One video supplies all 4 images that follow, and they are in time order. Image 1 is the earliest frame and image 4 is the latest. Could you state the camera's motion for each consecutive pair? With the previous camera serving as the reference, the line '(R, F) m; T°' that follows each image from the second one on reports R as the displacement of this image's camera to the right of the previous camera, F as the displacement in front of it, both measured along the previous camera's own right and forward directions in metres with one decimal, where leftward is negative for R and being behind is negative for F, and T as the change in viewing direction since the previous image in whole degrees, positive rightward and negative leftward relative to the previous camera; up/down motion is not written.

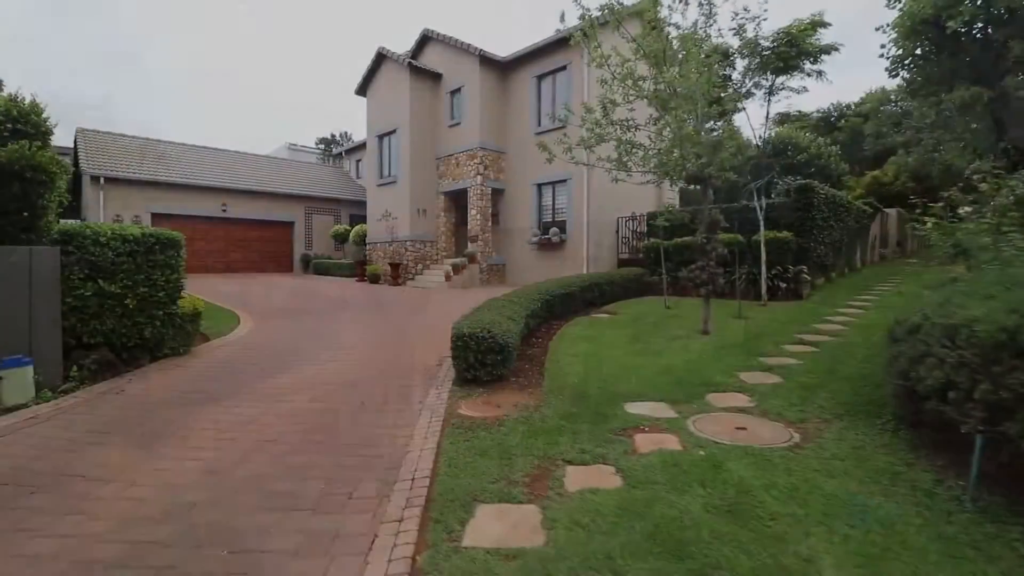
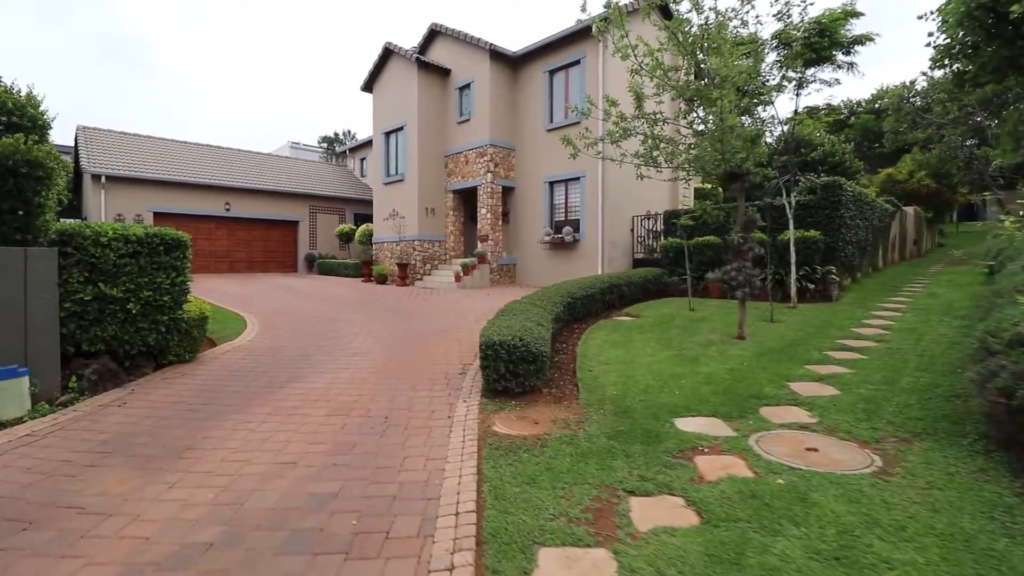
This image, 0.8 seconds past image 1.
(-0.3, +0.4) m; 0°
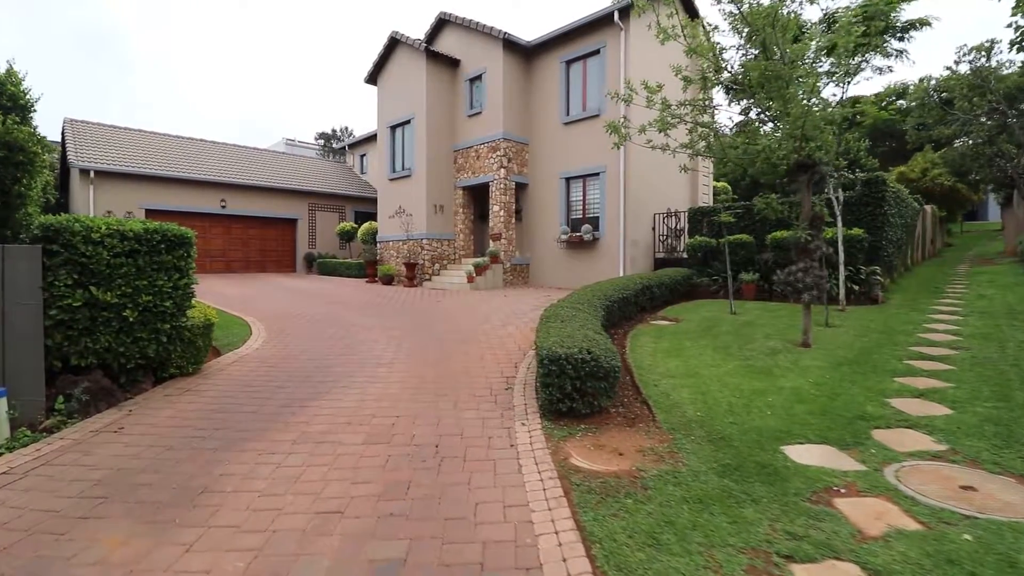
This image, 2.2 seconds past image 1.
(-0.6, +0.7) m; +1°
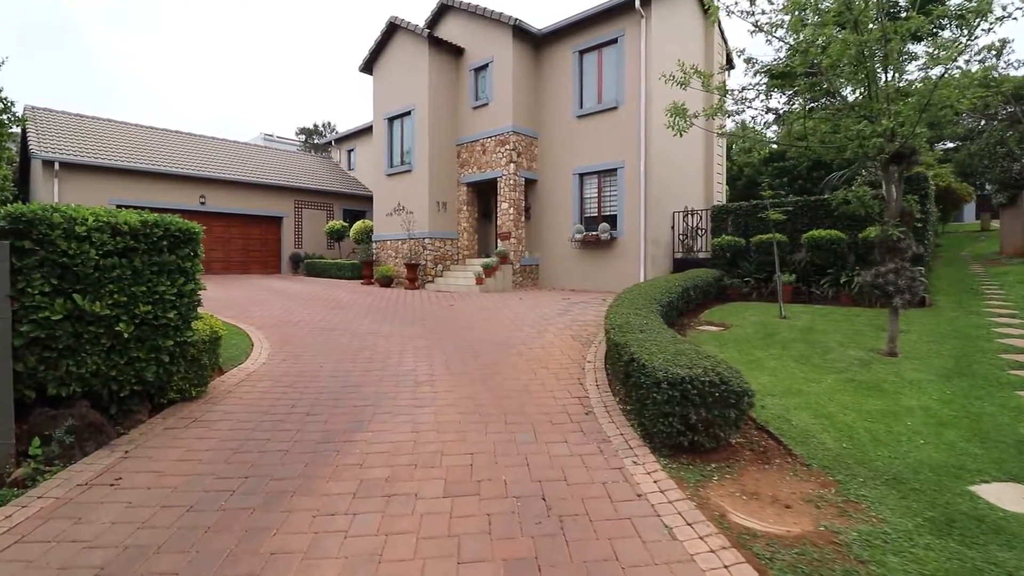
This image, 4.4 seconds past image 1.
(-0.9, +0.8) m; +3°
